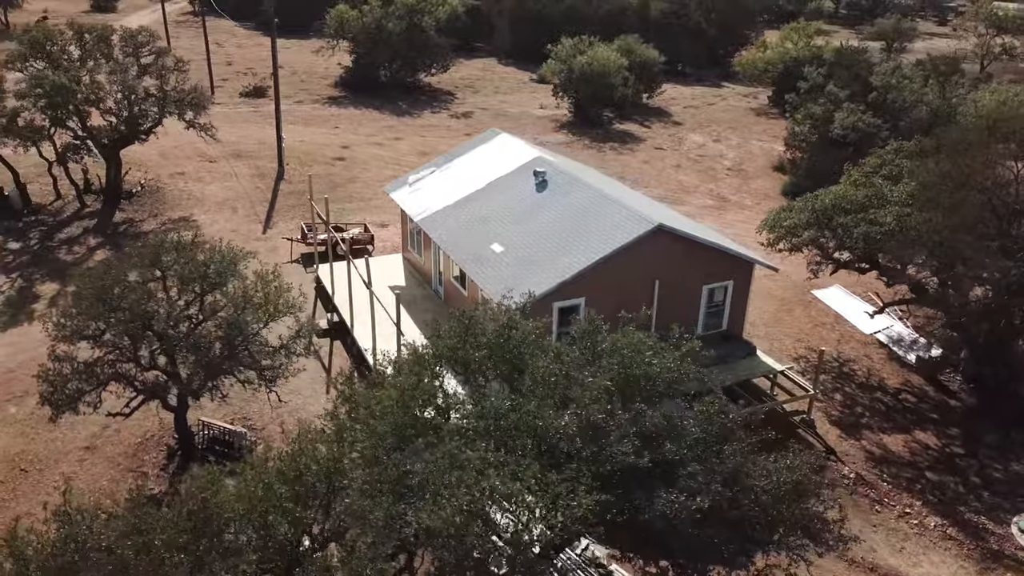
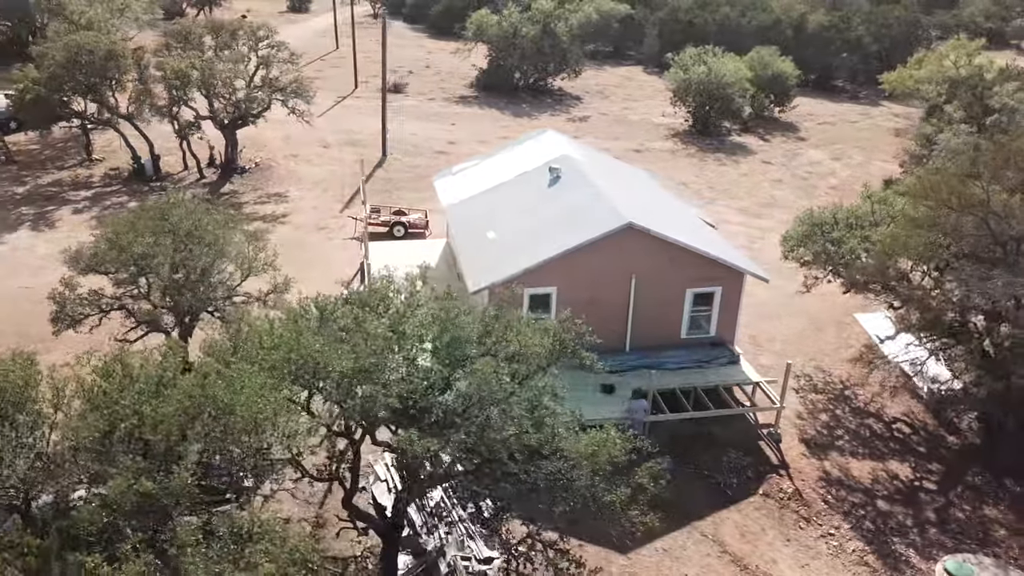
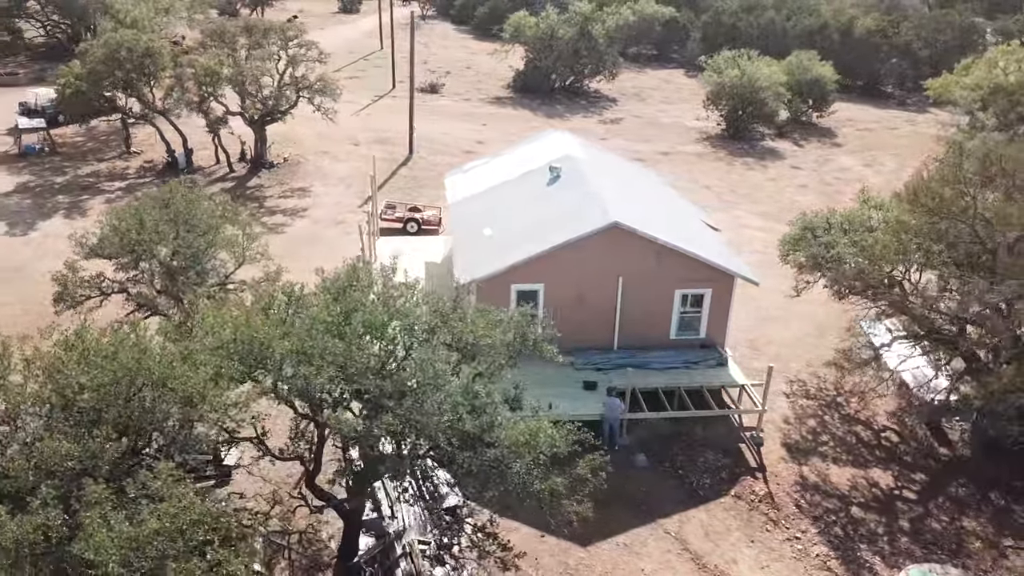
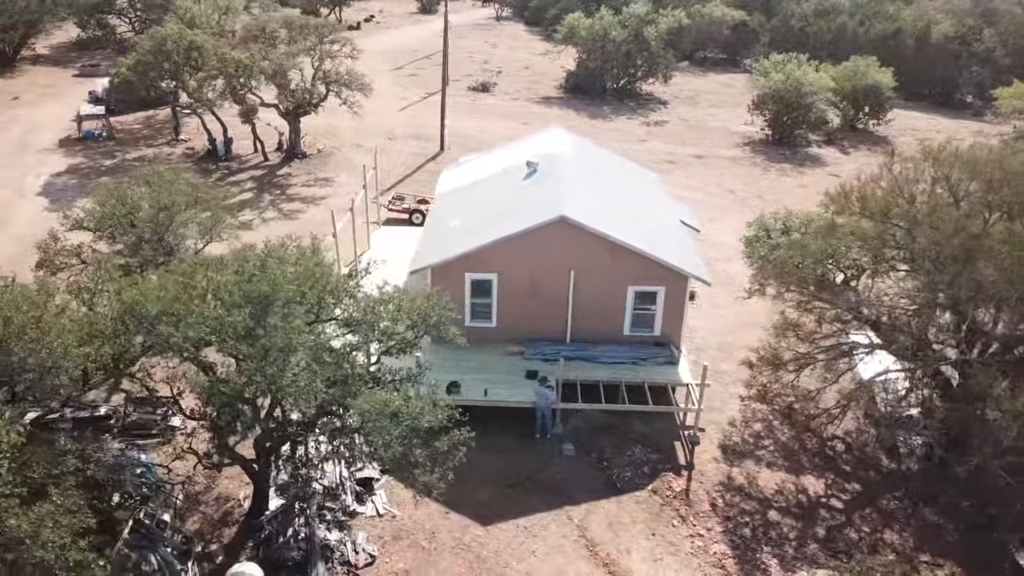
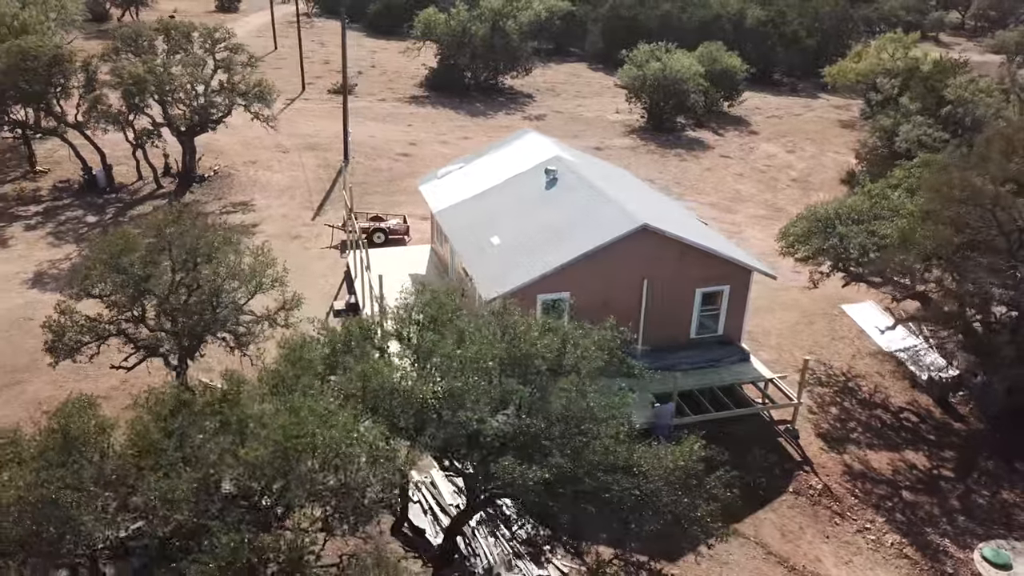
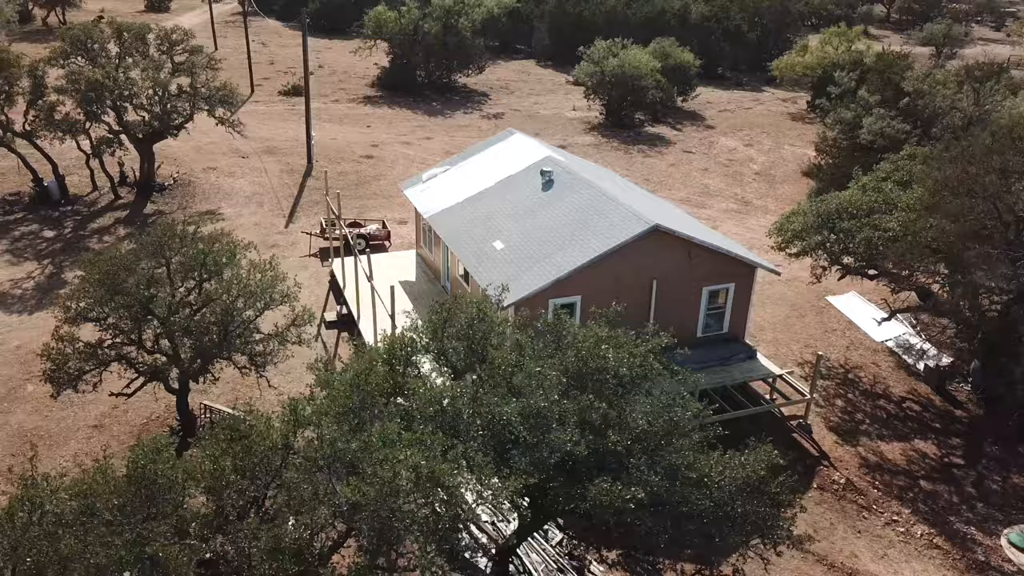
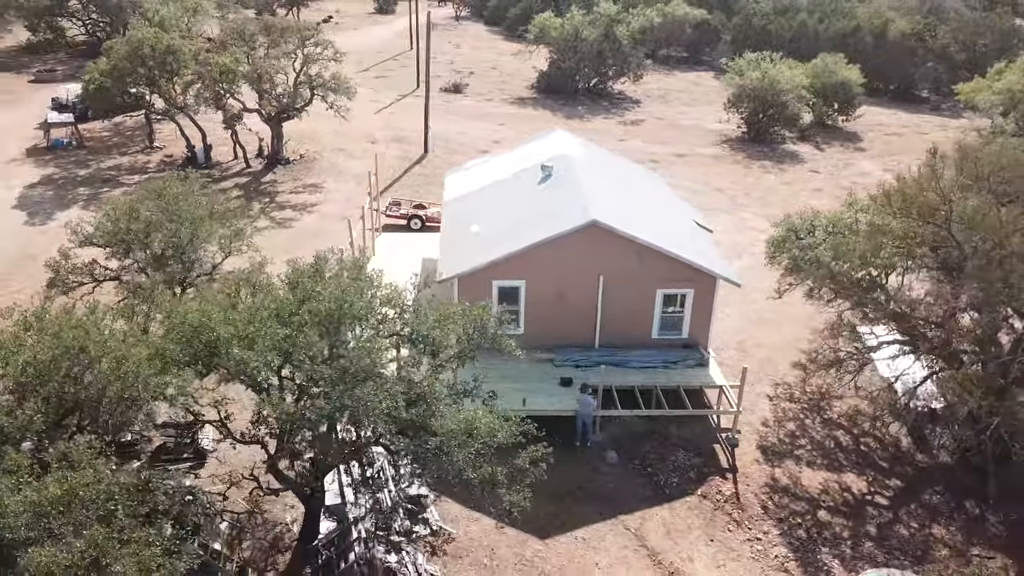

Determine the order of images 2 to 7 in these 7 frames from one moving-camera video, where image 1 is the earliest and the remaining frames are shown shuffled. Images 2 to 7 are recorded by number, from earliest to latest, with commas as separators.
6, 5, 2, 3, 7, 4
